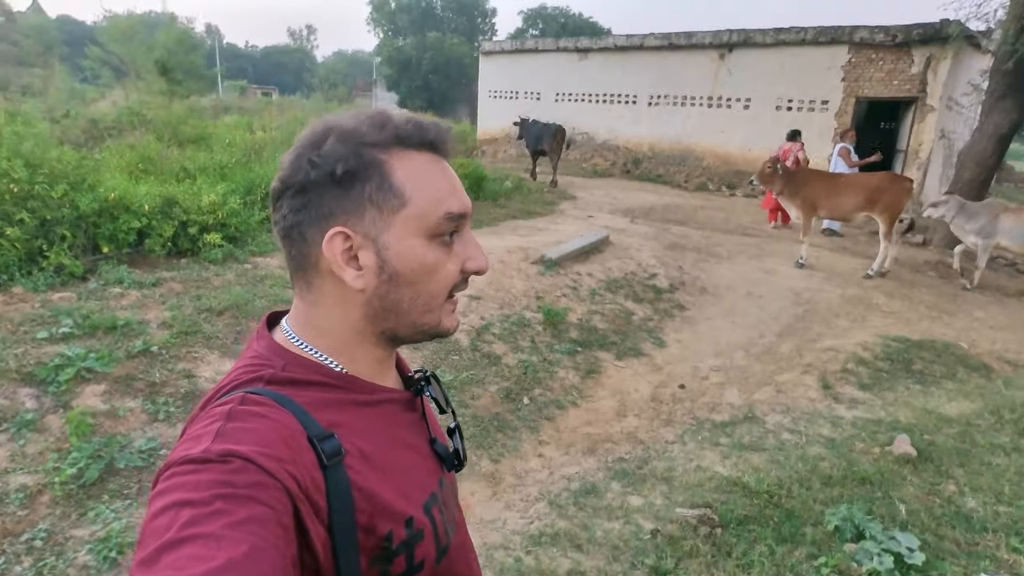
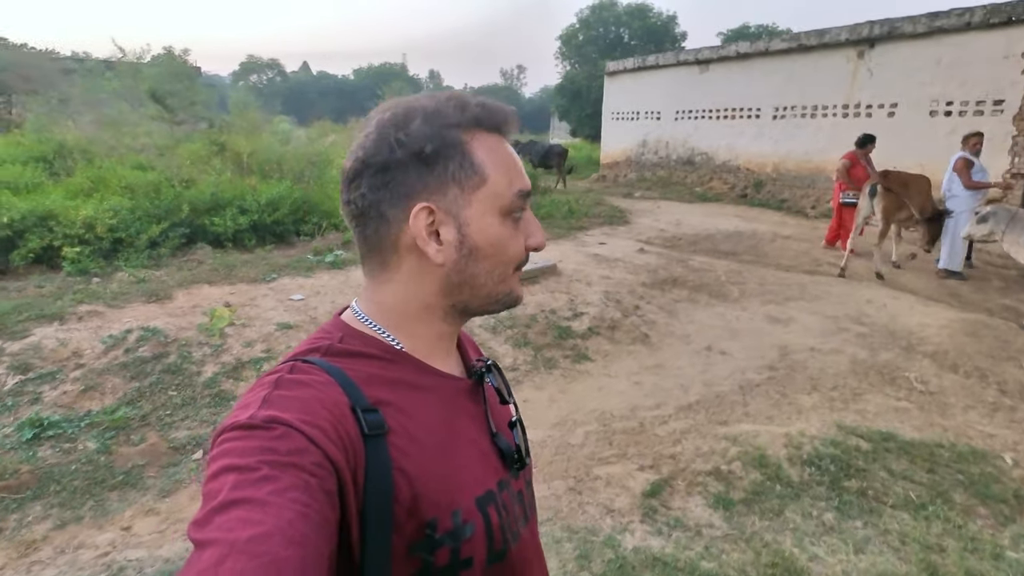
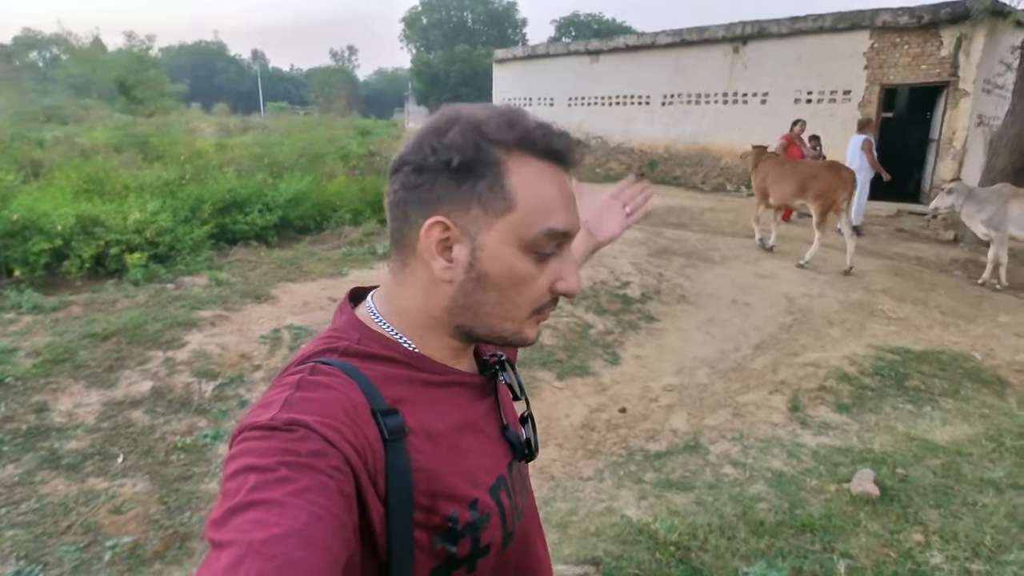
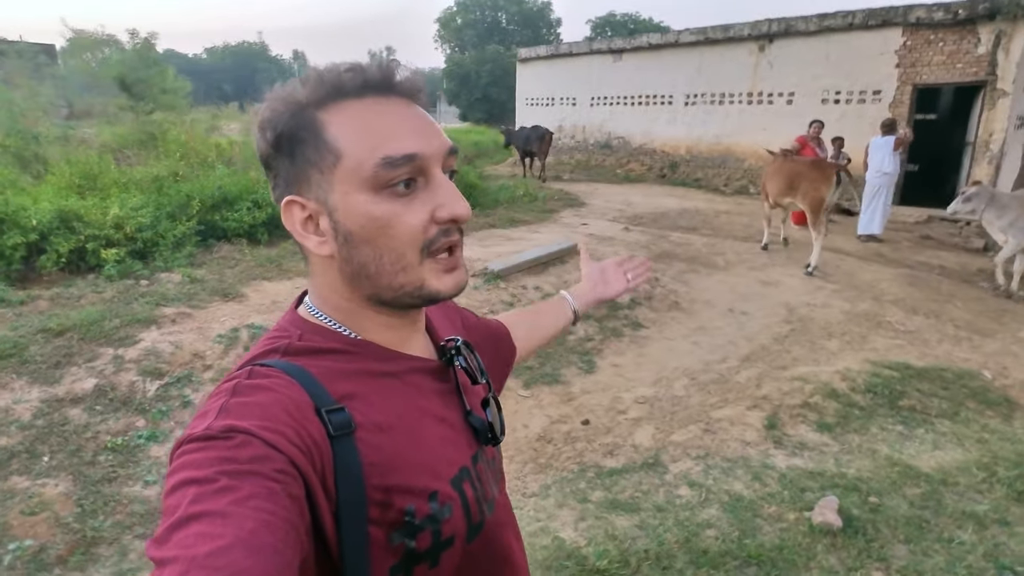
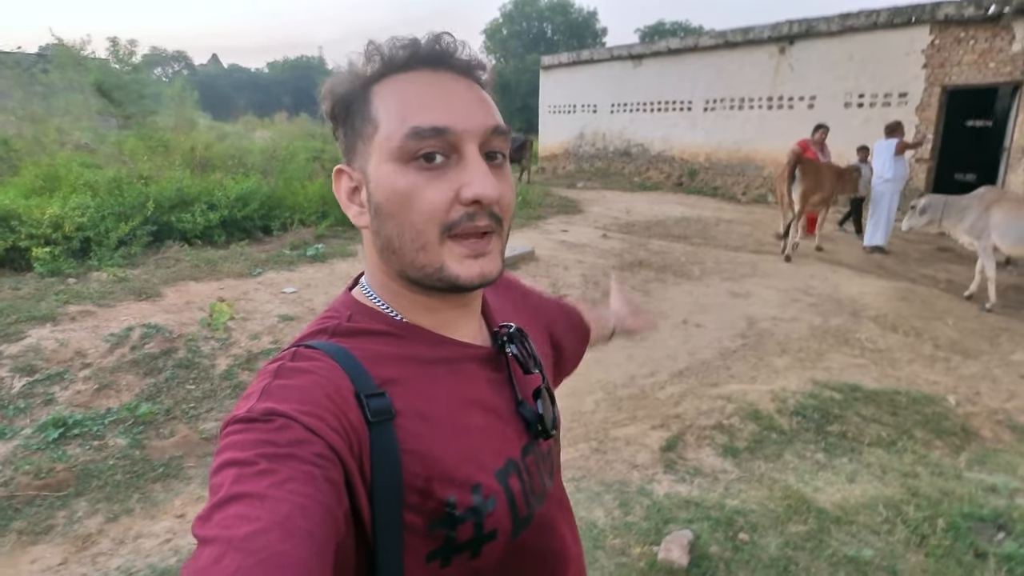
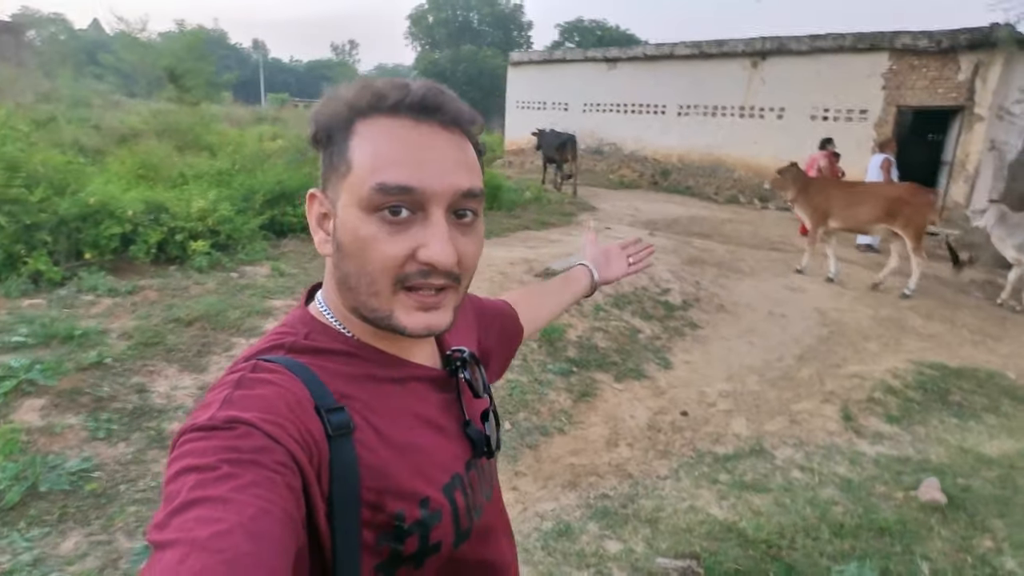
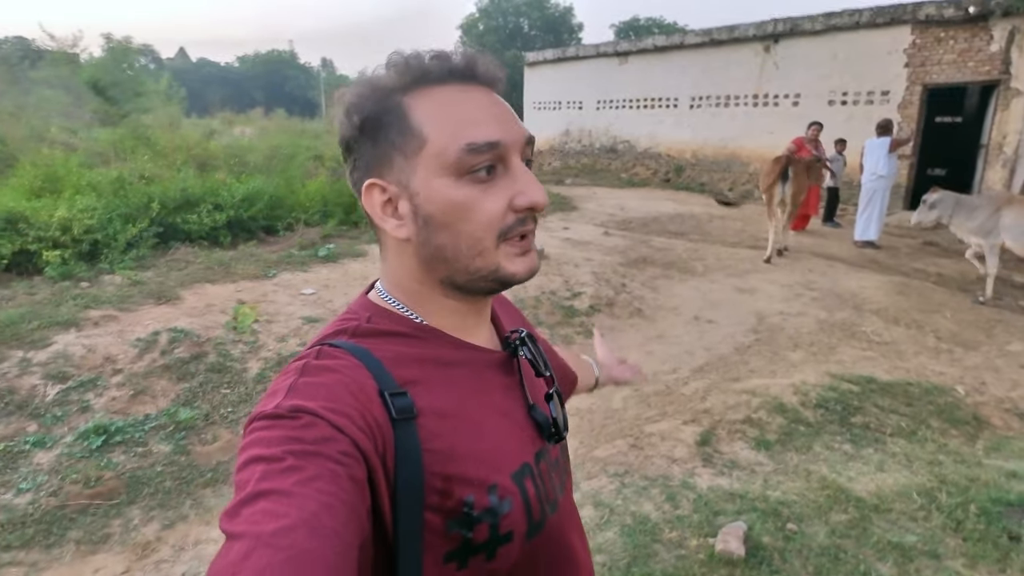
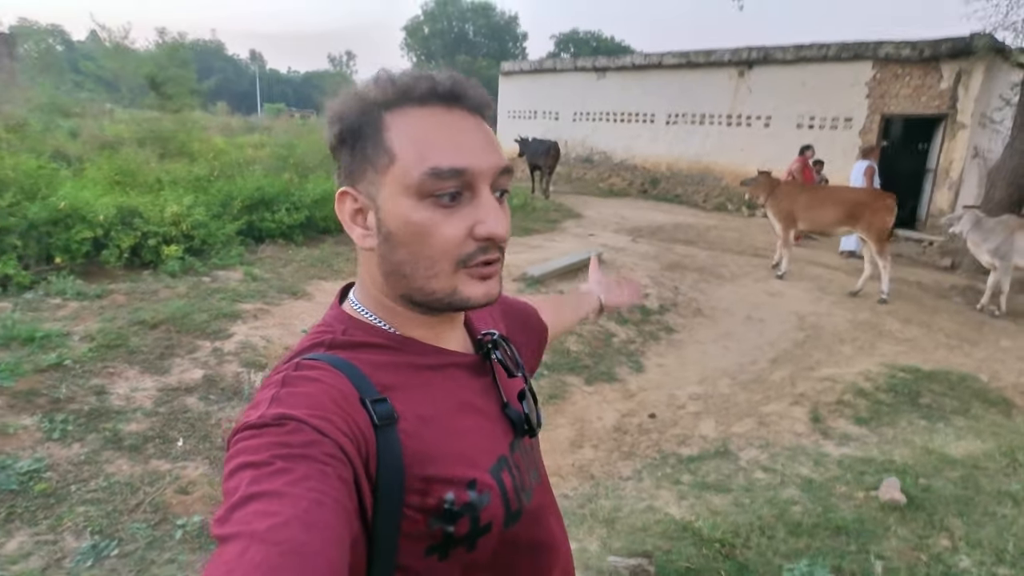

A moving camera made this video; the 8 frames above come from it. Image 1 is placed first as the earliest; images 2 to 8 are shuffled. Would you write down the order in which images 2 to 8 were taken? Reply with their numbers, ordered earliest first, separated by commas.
6, 8, 3, 4, 7, 5, 2
